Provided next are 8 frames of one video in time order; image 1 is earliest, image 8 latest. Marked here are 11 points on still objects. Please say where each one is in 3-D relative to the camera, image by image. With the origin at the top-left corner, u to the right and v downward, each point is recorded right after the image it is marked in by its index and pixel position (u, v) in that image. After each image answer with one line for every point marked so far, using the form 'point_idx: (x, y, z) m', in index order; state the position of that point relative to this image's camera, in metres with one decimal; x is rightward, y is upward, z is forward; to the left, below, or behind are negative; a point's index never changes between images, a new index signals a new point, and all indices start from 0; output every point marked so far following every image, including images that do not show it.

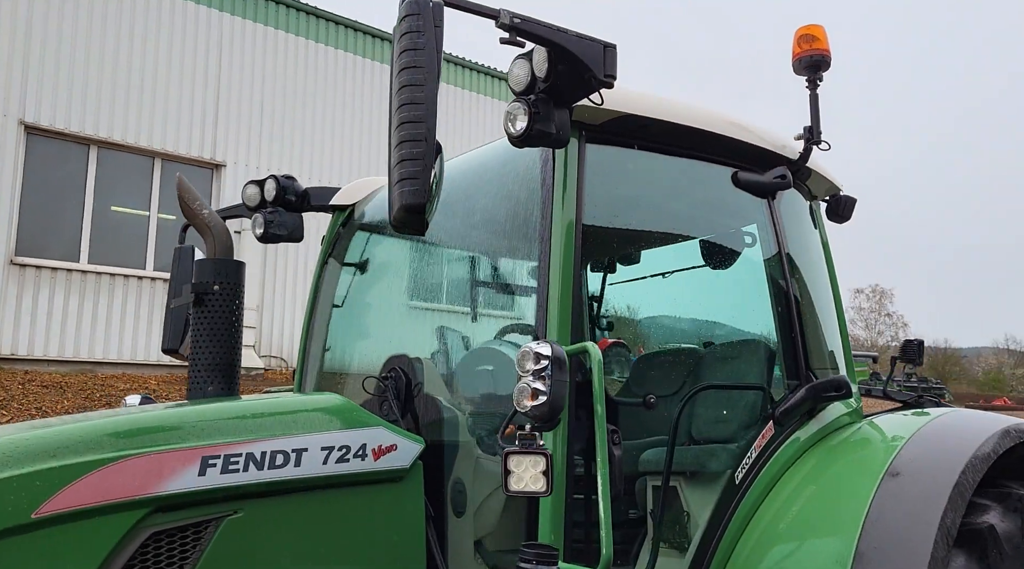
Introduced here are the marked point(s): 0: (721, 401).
0: (+0.6, -0.3, +2.7) m
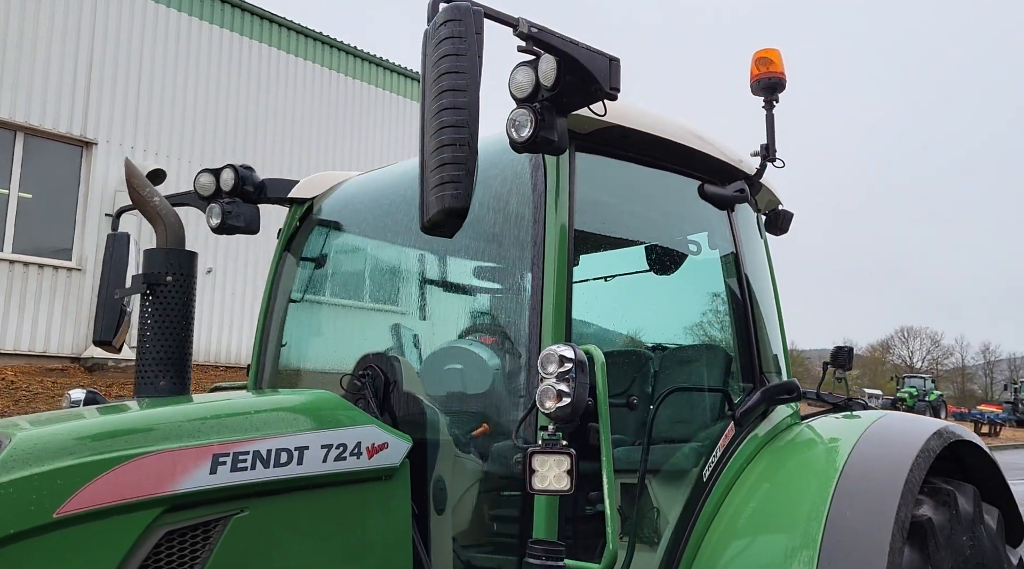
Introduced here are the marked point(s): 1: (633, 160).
0: (+0.5, -0.3, +2.9) m
1: (+0.3, +0.4, +2.8) m
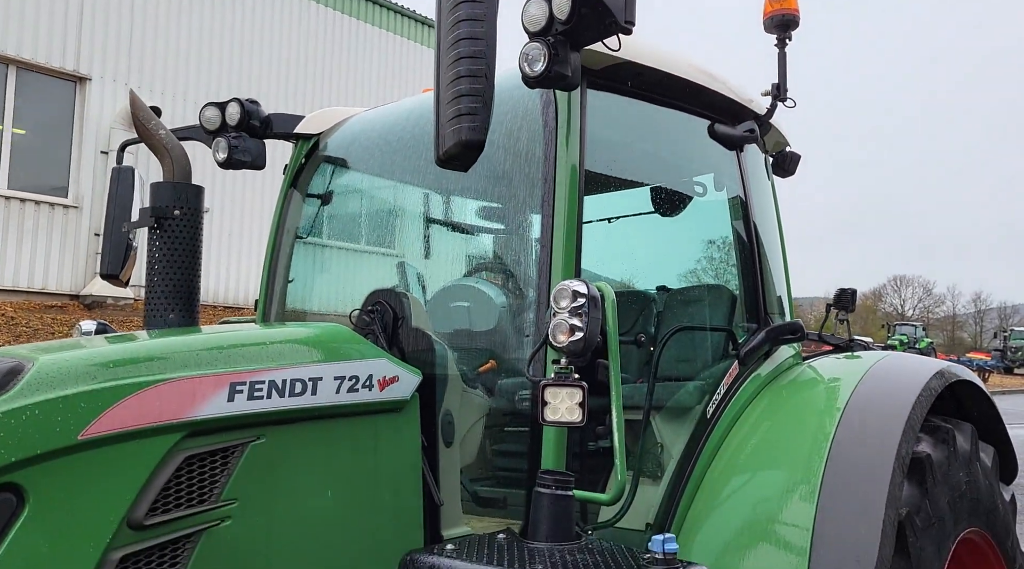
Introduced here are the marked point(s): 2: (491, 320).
0: (+0.5, -0.2, +2.9) m
1: (+0.4, +0.5, +2.8) m
2: (0.0, -0.1, +2.6) m
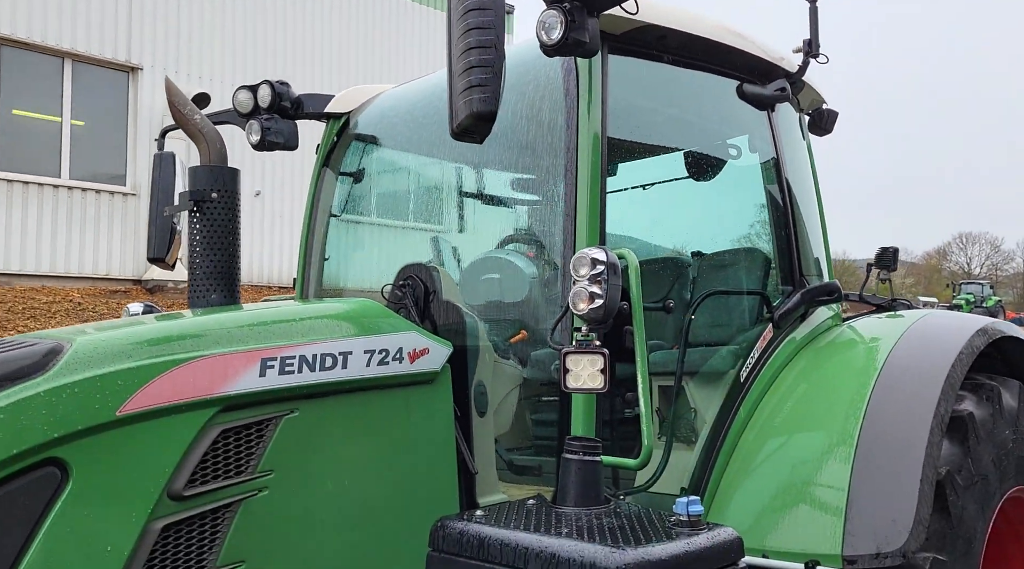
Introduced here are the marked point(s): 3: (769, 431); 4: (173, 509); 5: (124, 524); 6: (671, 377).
0: (+0.6, -0.1, +2.9) m
1: (+0.4, +0.6, +2.8) m
2: (0.0, 0.0, +2.6) m
3: (+0.7, -0.4, +2.8) m
4: (-0.6, -0.4, +1.9) m
5: (-0.7, -0.4, +1.9) m
6: (+0.4, -0.3, +2.8) m
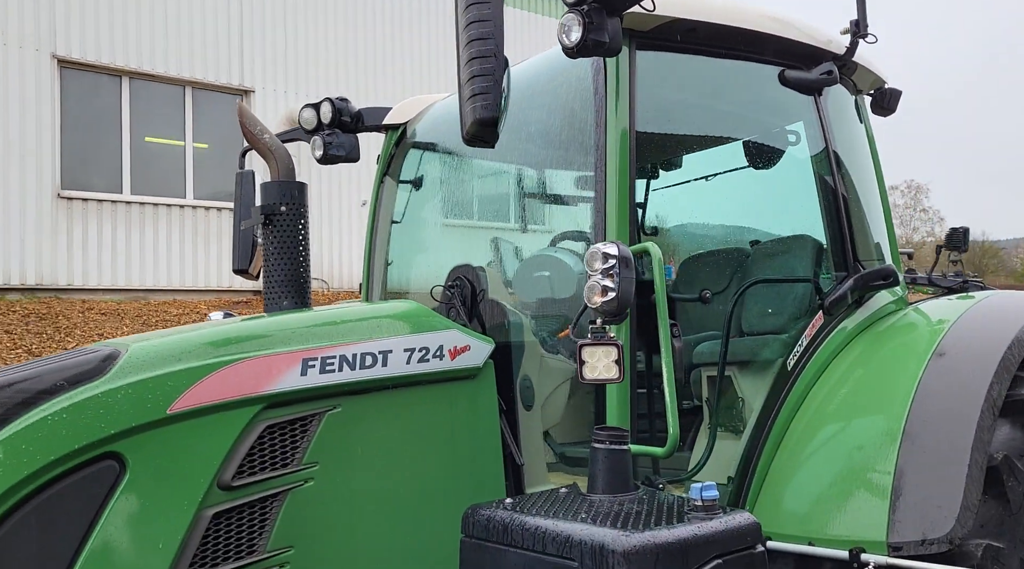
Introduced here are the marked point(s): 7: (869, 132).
0: (+0.7, 0.0, +2.9) m
1: (+0.5, +0.6, +2.8) m
2: (+0.1, 0.0, +2.7) m
3: (+0.8, -0.4, +2.7) m
4: (-0.6, -0.4, +2.1) m
5: (-0.7, -0.5, +2.0) m
6: (+0.6, -0.2, +2.8) m
7: (+1.2, +0.5, +3.5) m
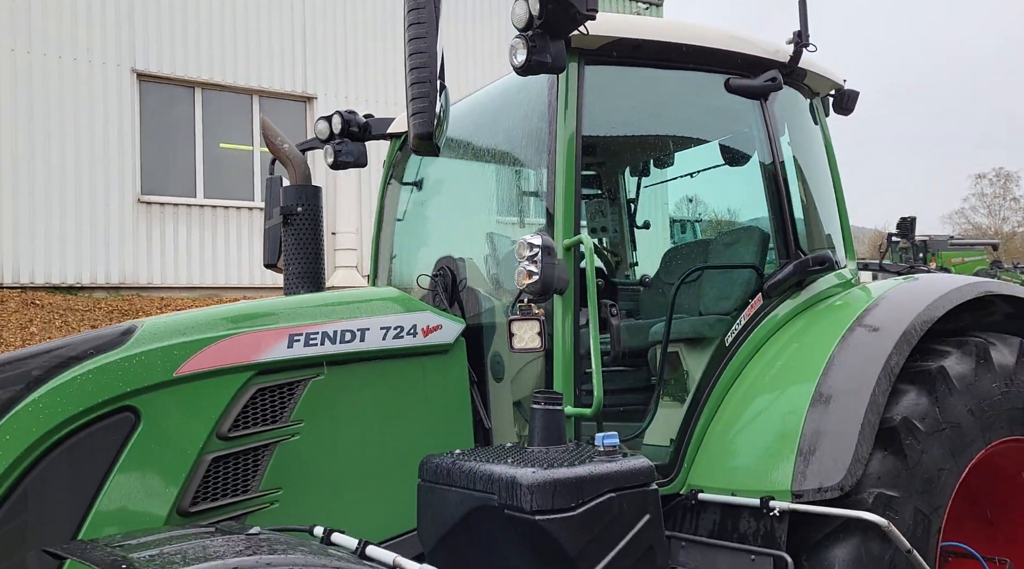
0: (+0.6, 0.0, +3.3) m
1: (+0.4, +0.7, +3.2) m
2: (0.0, 0.0, +3.1) m
3: (+0.7, -0.3, +3.1) m
4: (-0.7, -0.4, +2.6) m
5: (-0.8, -0.4, +2.5) m
6: (+0.5, -0.2, +3.2) m
7: (+1.2, +0.6, +3.8) m
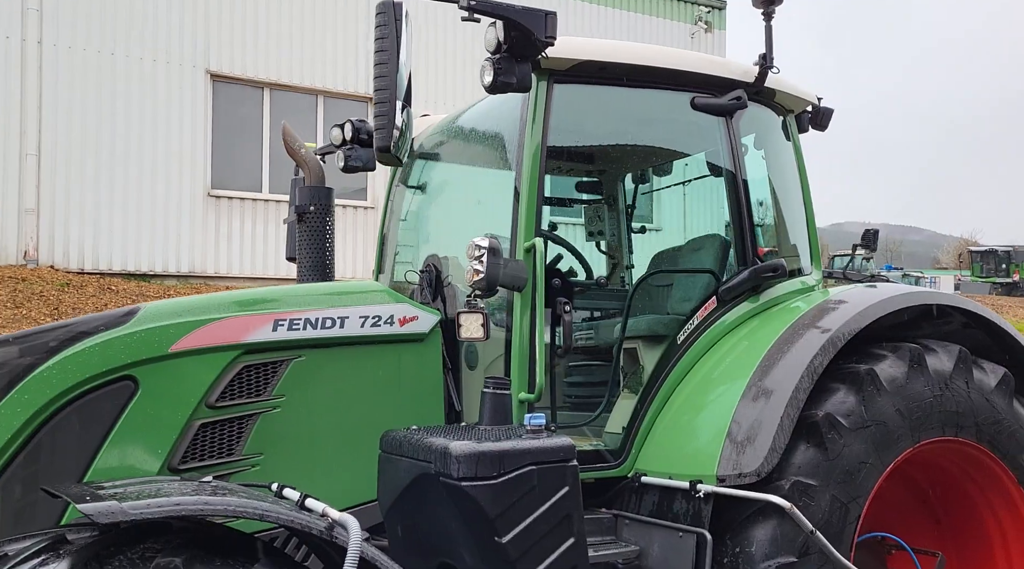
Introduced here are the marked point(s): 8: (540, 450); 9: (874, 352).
0: (+0.6, 0.0, +3.5) m
1: (+0.4, +0.7, +3.5) m
2: (-0.1, 0.0, +3.5) m
3: (+0.6, -0.3, +3.4) m
4: (-0.9, -0.4, +3.0) m
5: (-1.0, -0.4, +2.9) m
6: (+0.4, -0.2, +3.5) m
7: (+1.1, +0.5, +4.0) m
8: (+0.1, -0.4, +2.7) m
9: (+1.2, -0.2, +3.4) m
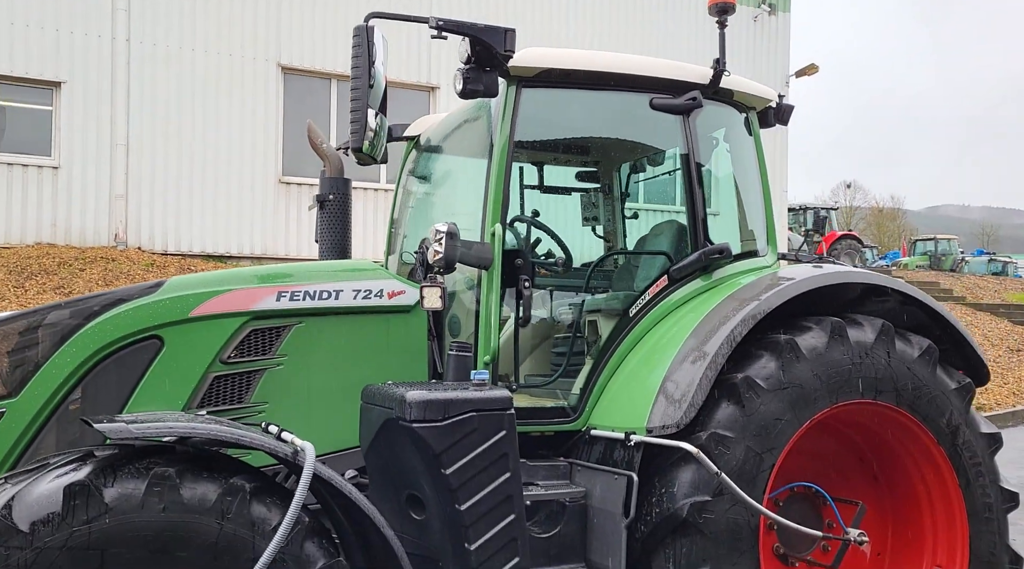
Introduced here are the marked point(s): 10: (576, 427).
0: (+0.5, +0.1, +4.0) m
1: (+0.3, +0.8, +4.0) m
2: (-0.2, +0.1, +4.0) m
3: (+0.5, -0.2, +3.9) m
4: (-1.0, -0.3, +3.6) m
5: (-1.1, -0.3, +3.6) m
6: (+0.3, -0.1, +4.0) m
7: (+1.1, +0.6, +4.5) m
8: (-0.1, -0.4, +3.2) m
9: (+1.1, -0.2, +3.8) m
10: (+0.2, -0.5, +3.8) m
